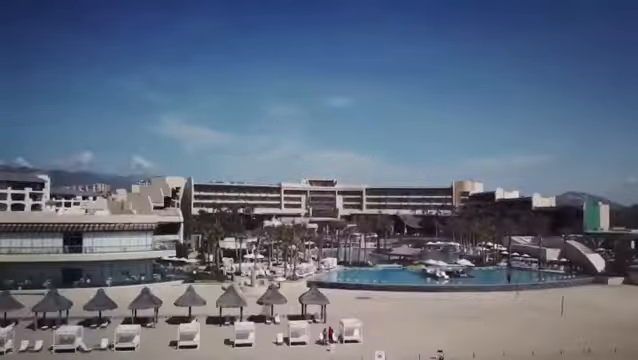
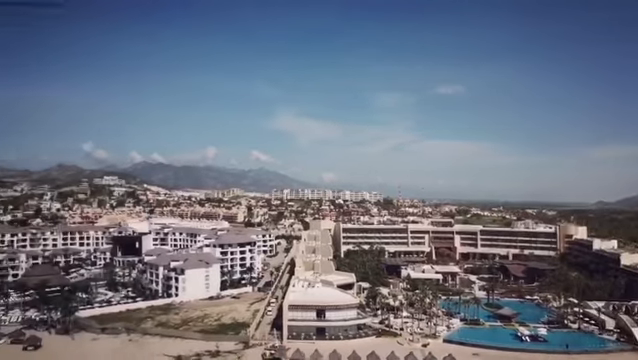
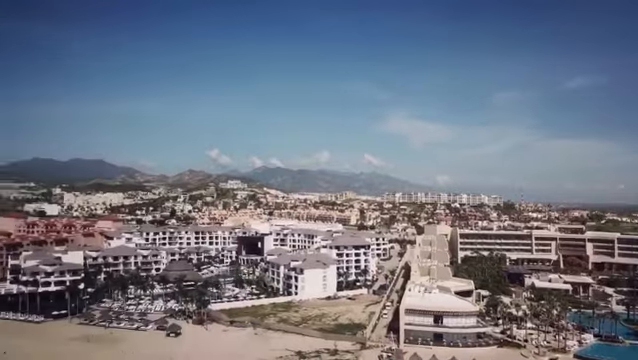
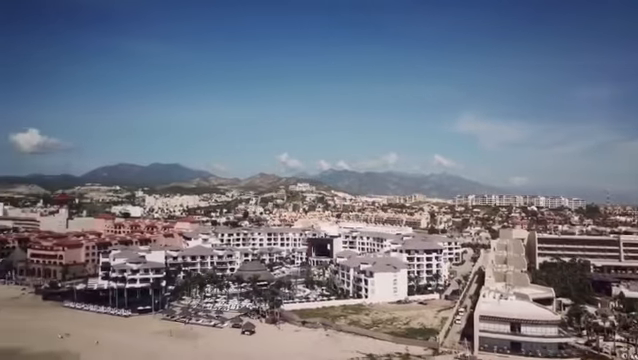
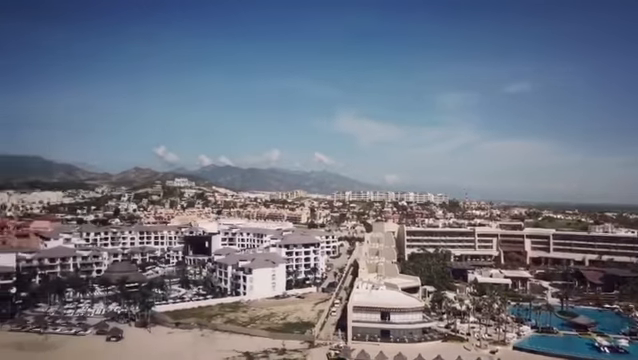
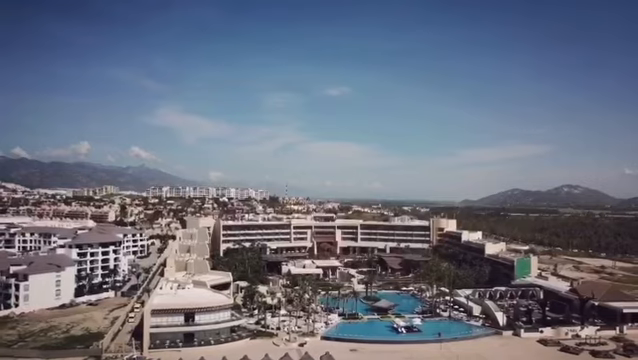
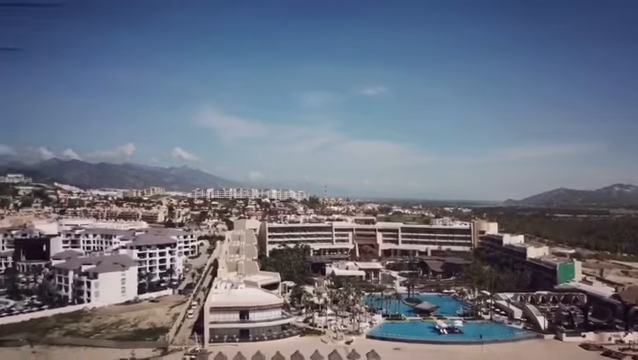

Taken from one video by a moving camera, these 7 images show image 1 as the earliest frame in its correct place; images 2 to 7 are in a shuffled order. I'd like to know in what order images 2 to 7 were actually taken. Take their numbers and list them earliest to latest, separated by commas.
6, 7, 2, 5, 3, 4
